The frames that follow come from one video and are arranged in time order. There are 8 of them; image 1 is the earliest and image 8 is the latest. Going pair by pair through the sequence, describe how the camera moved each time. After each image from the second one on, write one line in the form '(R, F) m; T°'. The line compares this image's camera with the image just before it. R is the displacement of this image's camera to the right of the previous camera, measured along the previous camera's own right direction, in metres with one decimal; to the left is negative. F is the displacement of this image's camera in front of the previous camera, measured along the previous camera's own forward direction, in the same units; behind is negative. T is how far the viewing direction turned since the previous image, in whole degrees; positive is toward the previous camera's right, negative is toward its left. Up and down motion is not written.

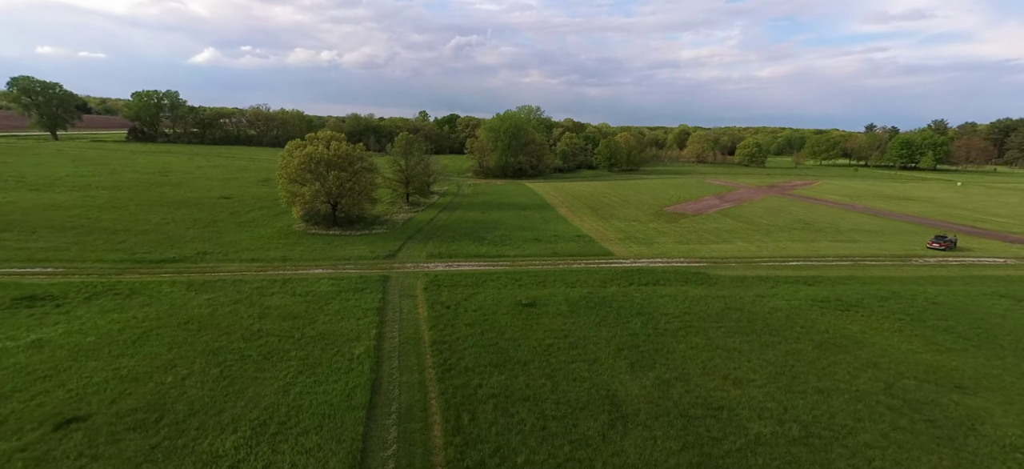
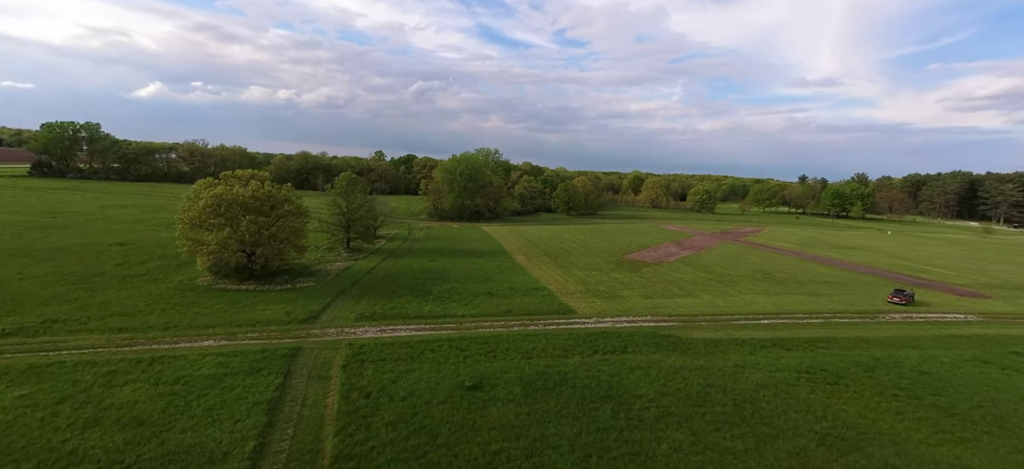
(+0.8, +3.9) m; +6°
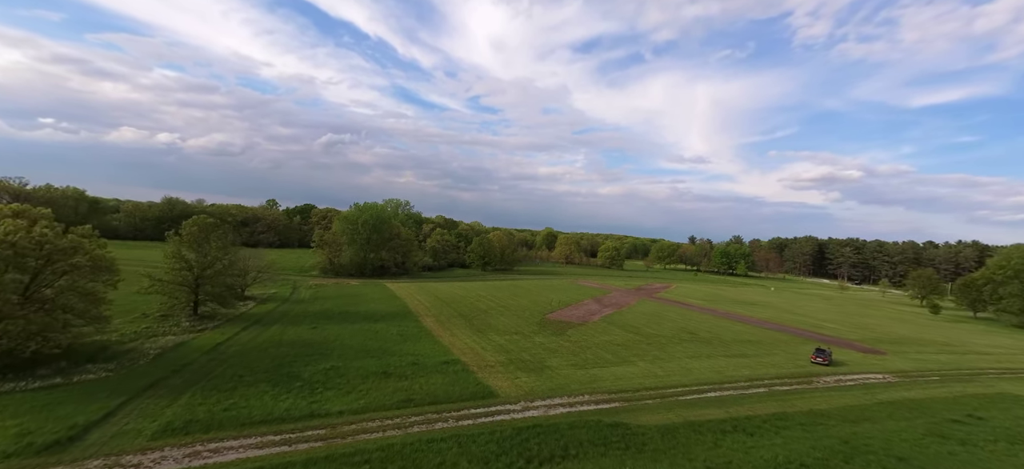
(+0.5, +6.4) m; +12°
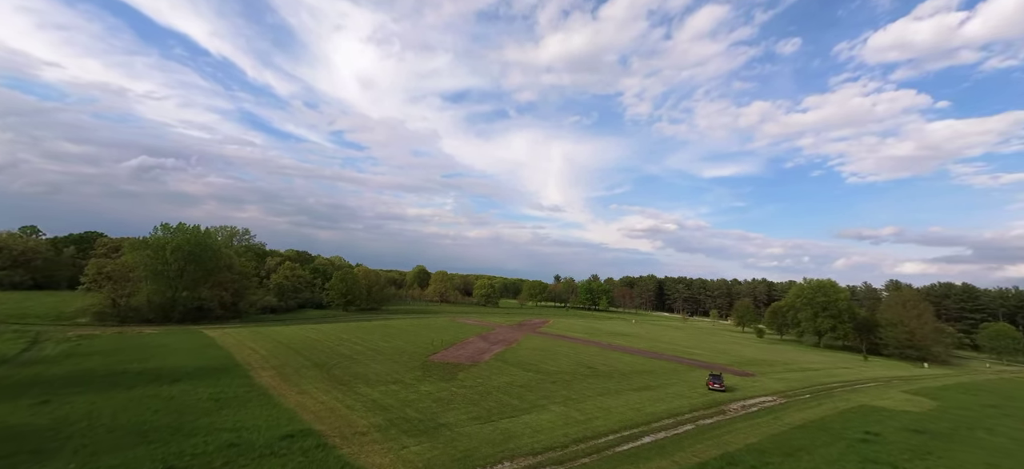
(-1.2, +7.4) m; +18°
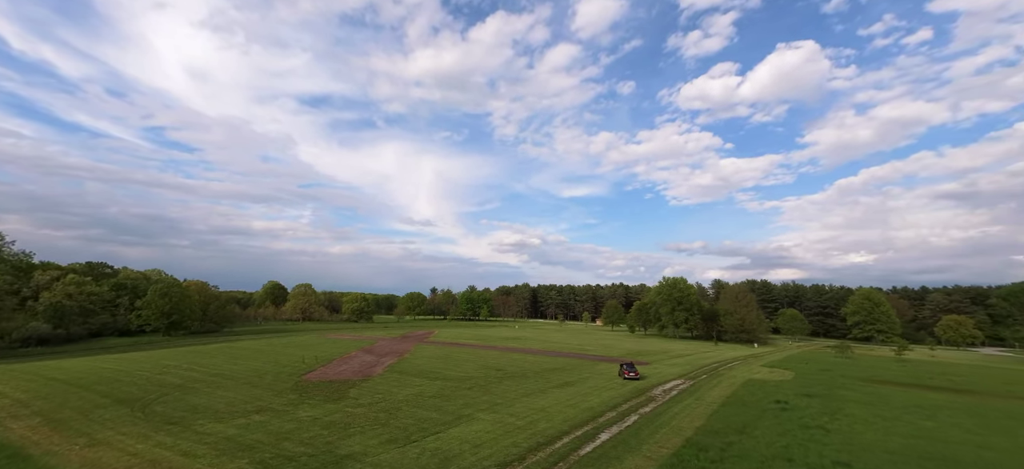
(-2.8, +5.4) m; +18°
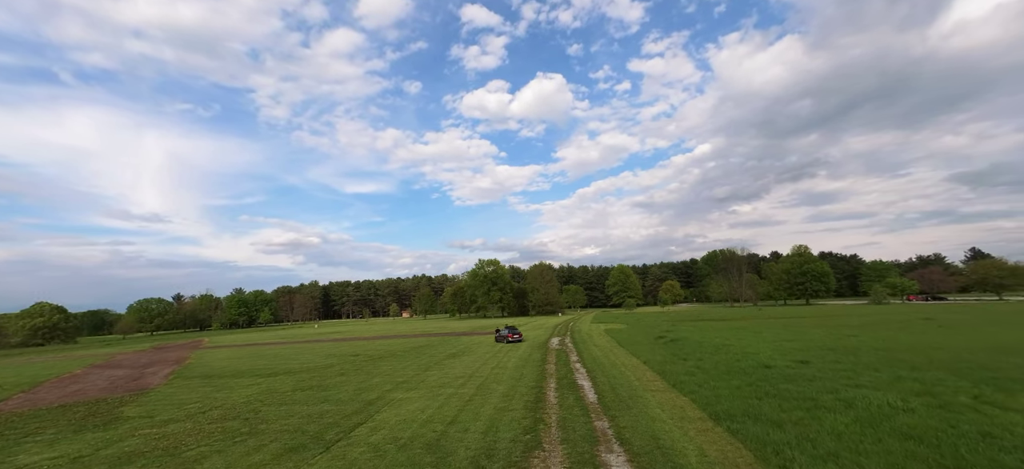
(-5.8, +7.2) m; +29°
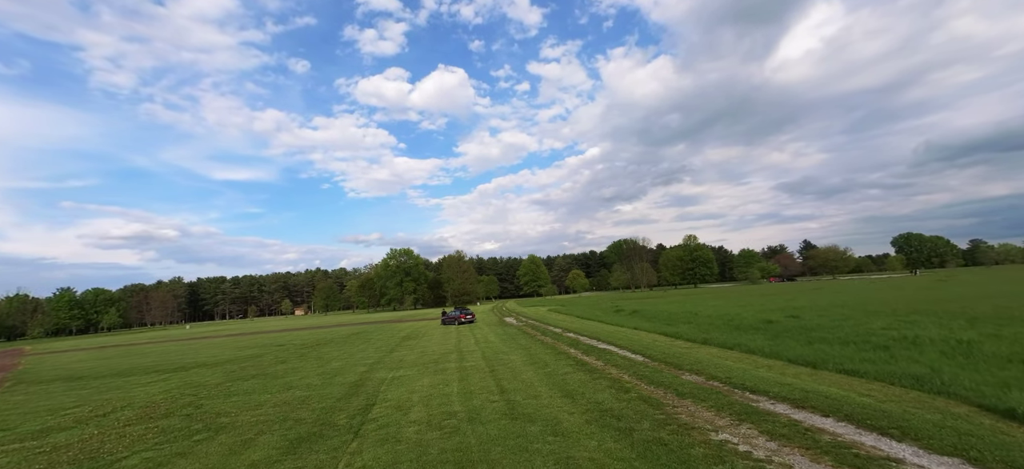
(-3.8, +2.6) m; +14°
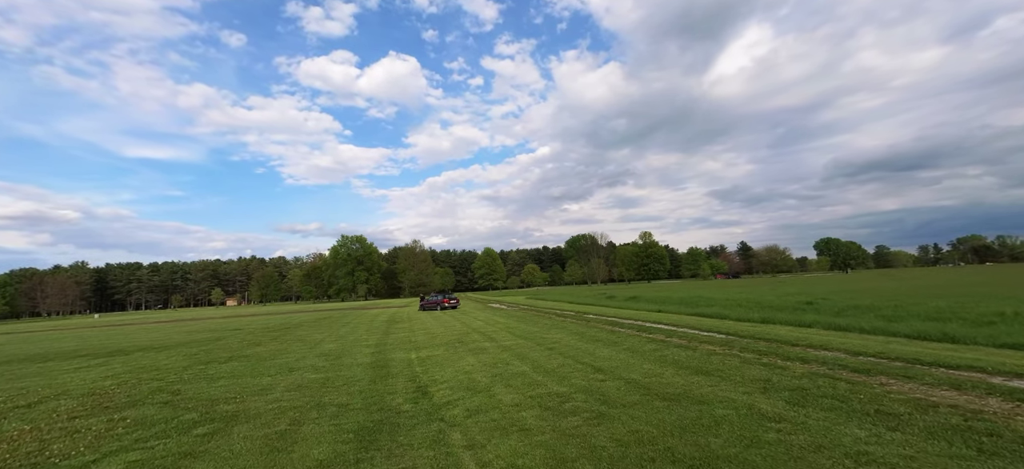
(-2.7, +2.0) m; +7°
